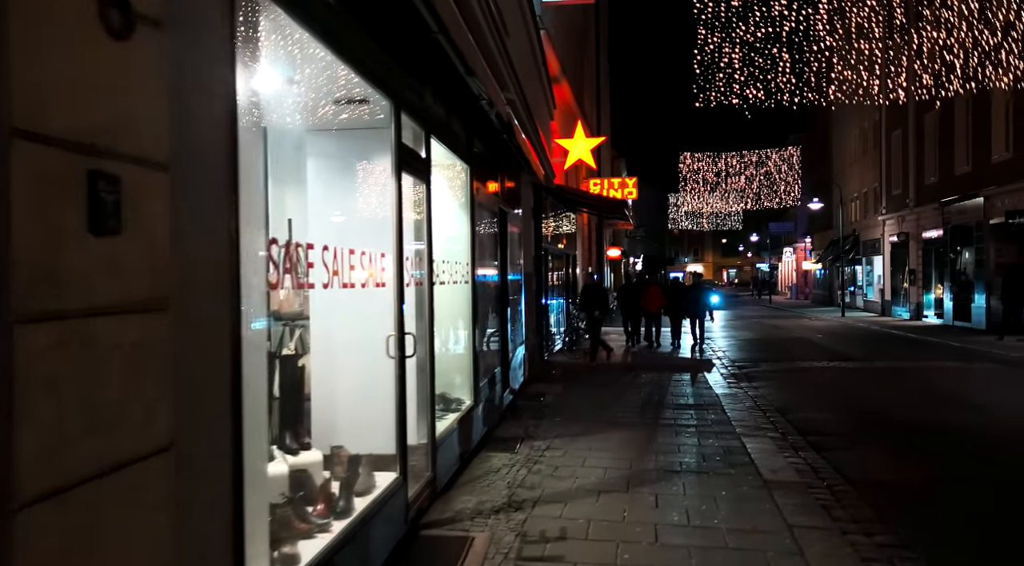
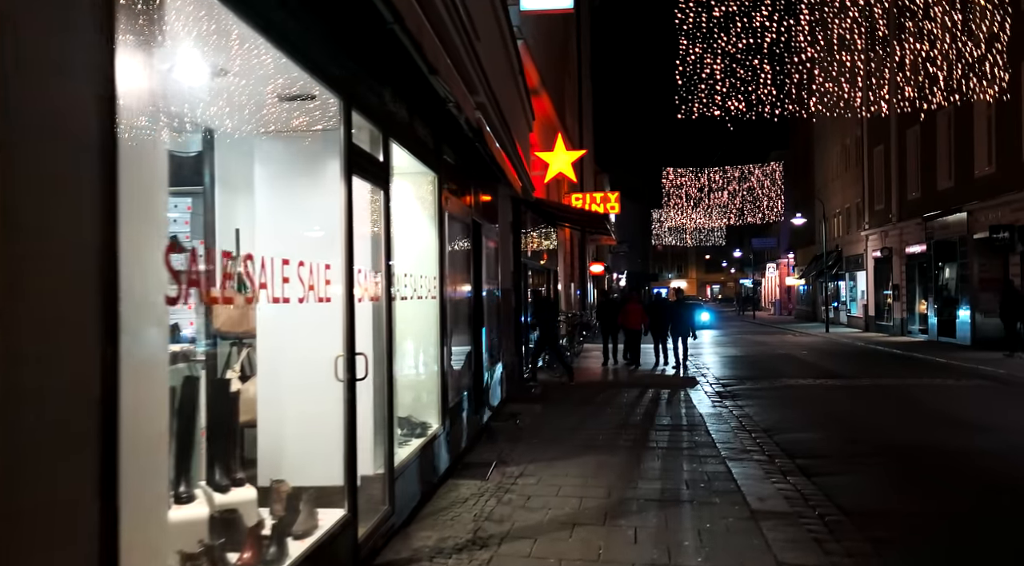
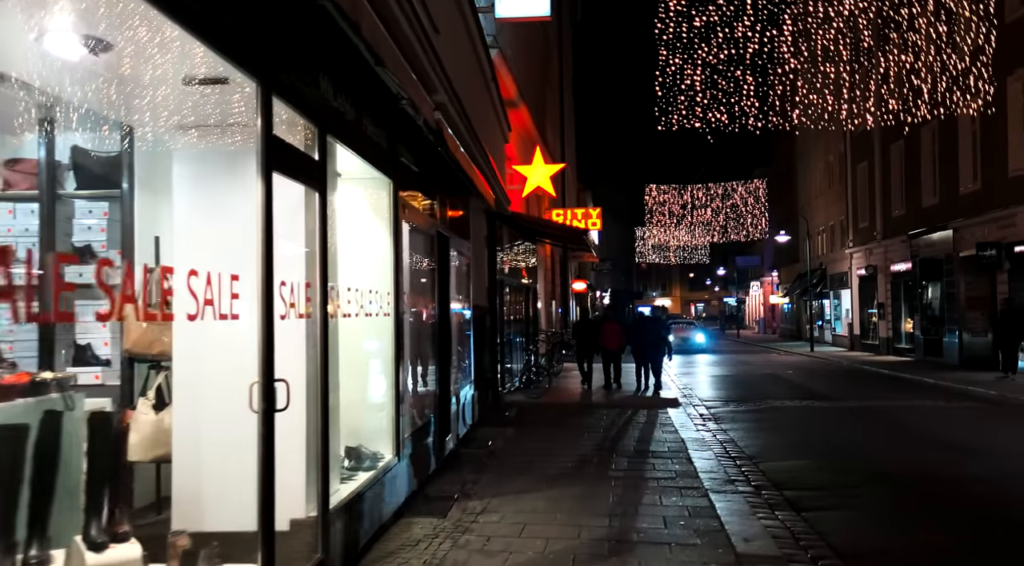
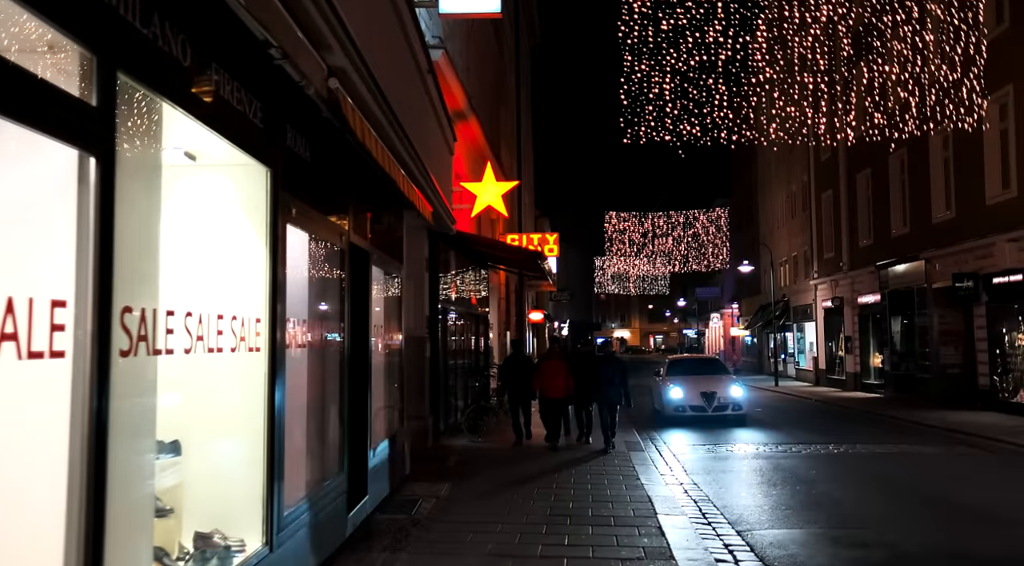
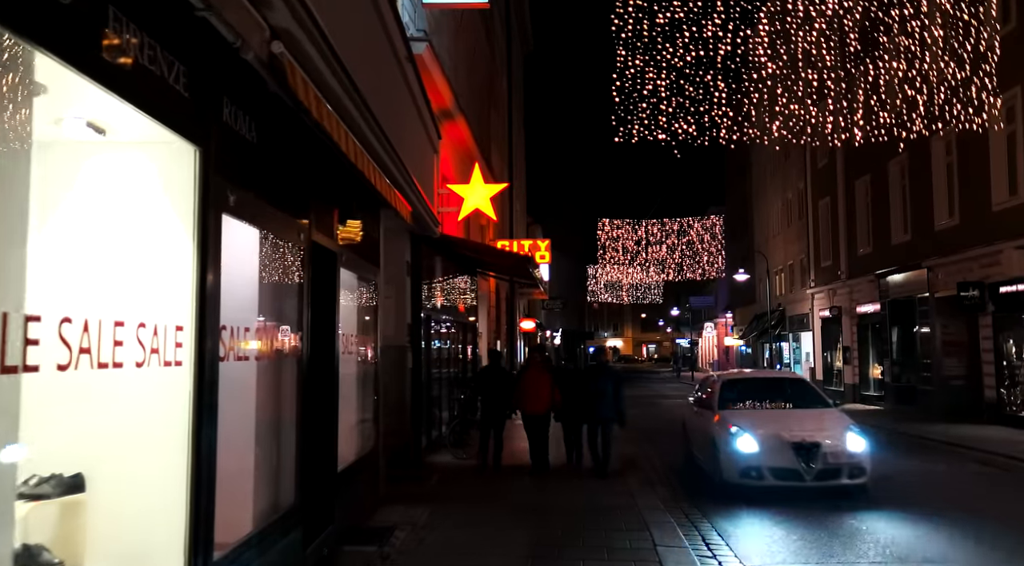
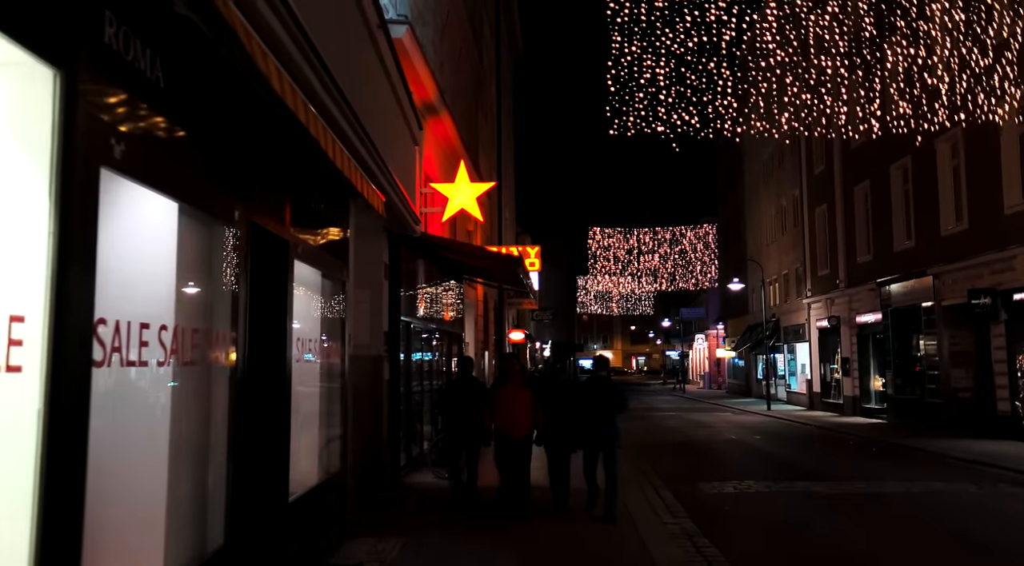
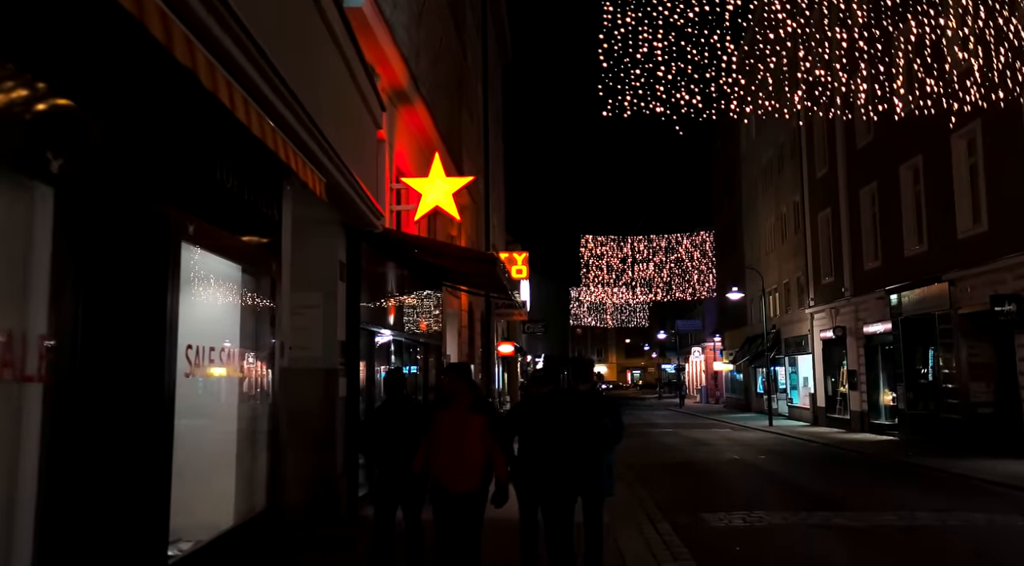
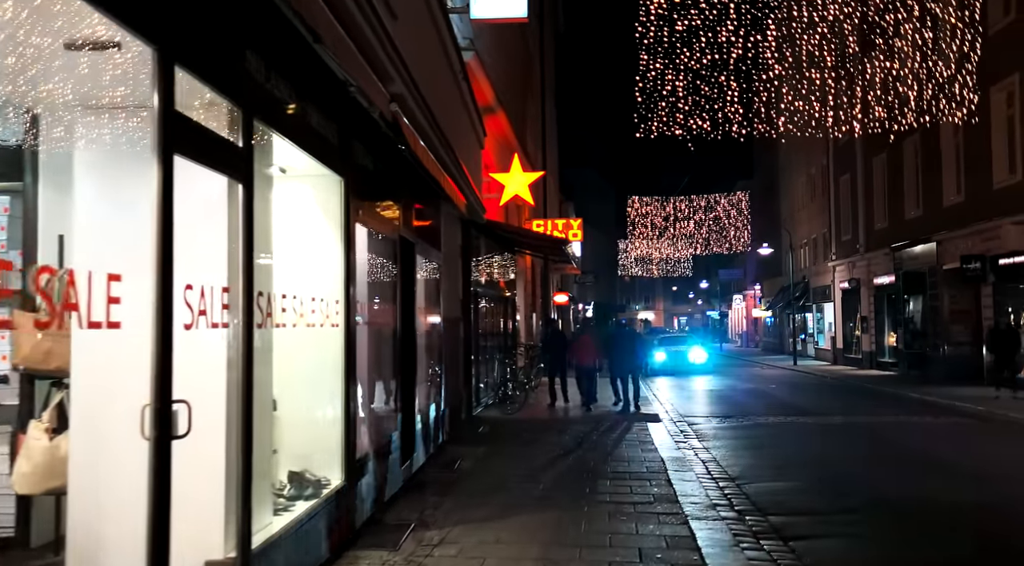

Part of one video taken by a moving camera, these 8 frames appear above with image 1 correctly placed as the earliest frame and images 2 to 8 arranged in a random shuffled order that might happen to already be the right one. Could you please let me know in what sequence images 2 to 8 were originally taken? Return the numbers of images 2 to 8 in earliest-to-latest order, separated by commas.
2, 3, 8, 4, 5, 6, 7
